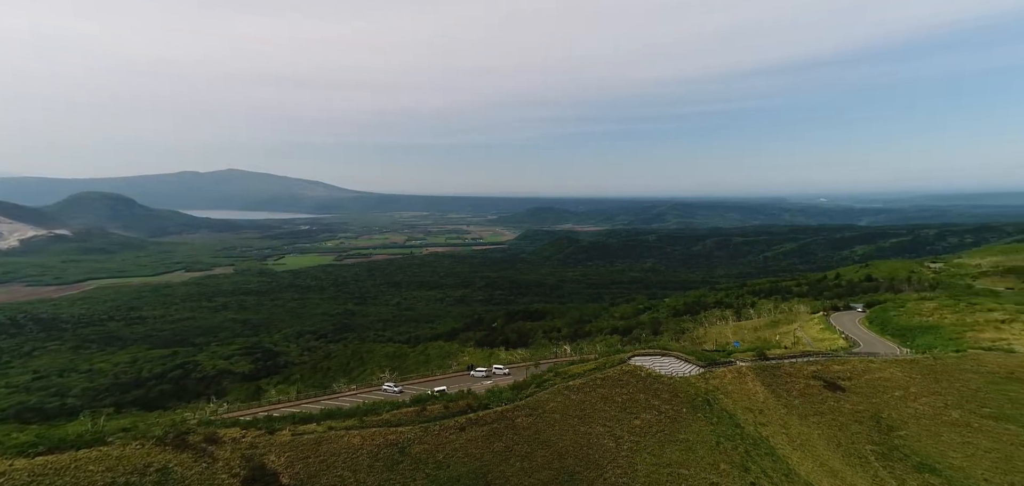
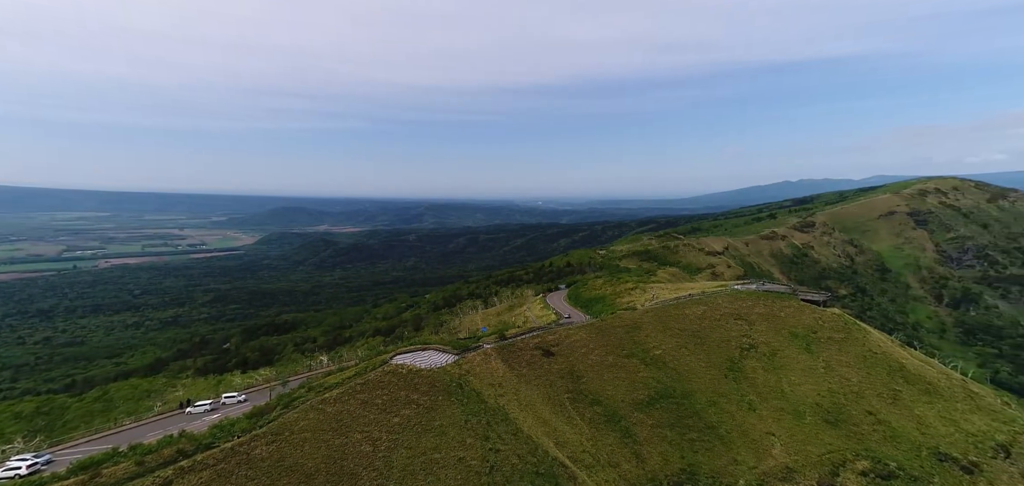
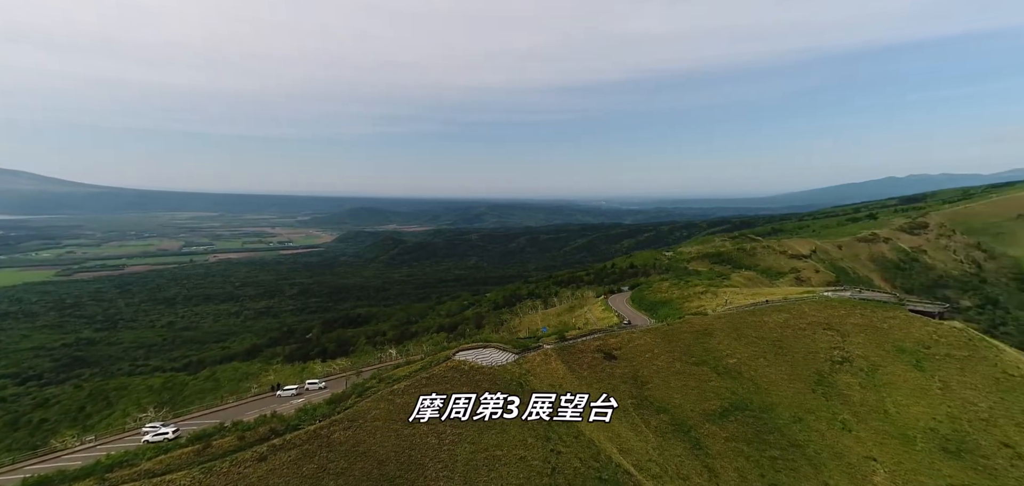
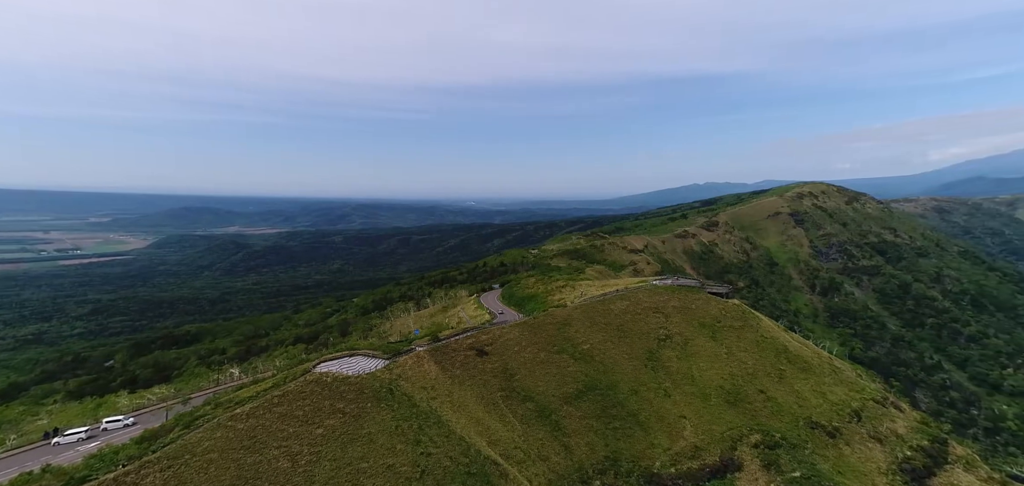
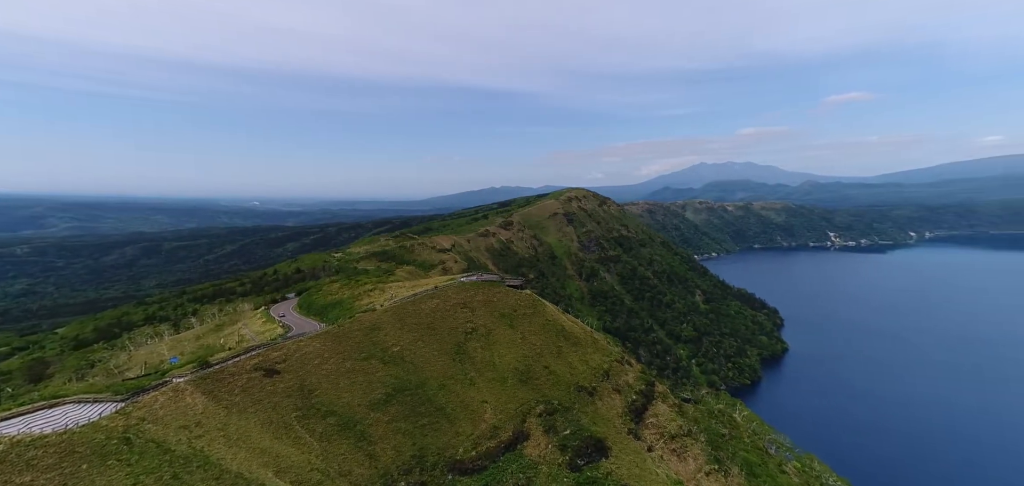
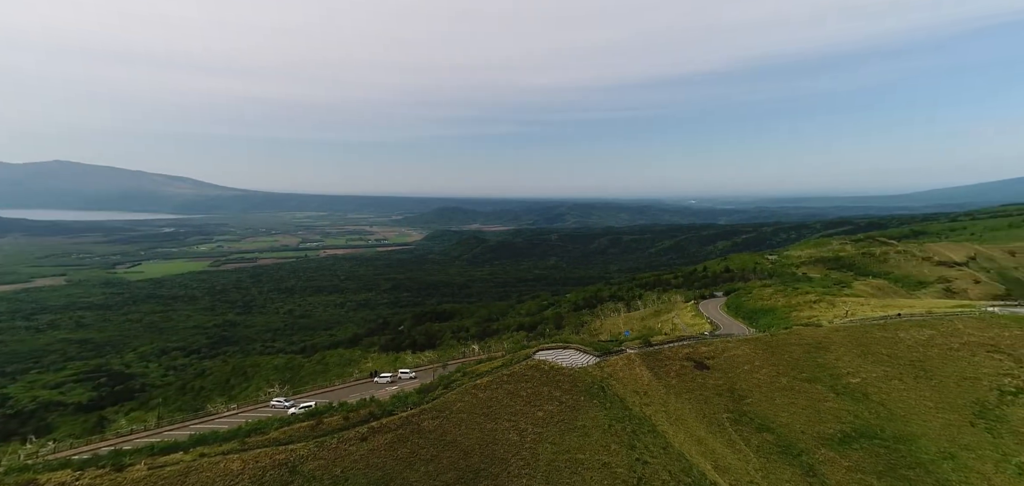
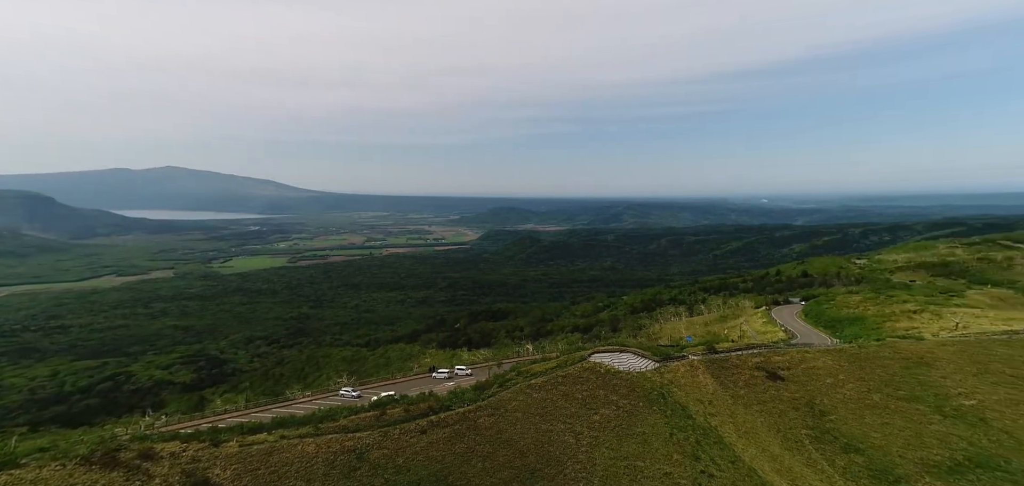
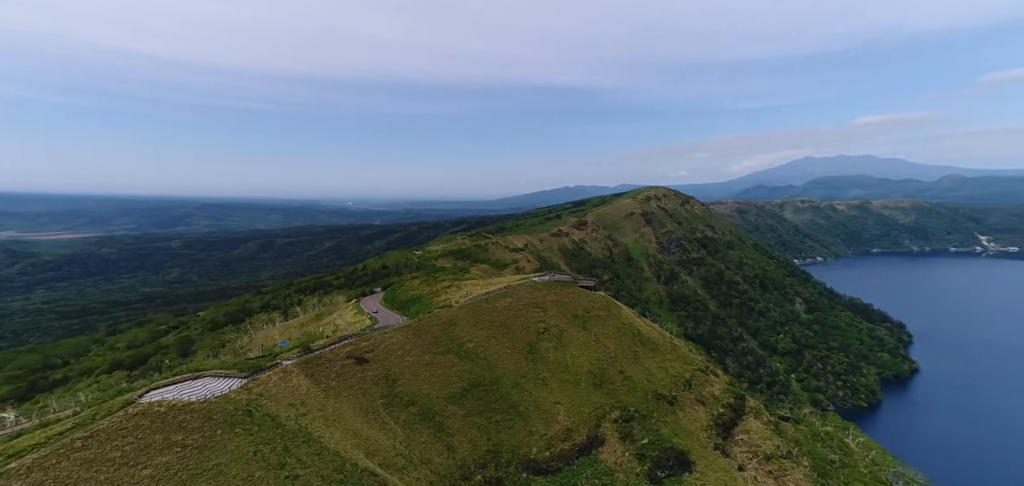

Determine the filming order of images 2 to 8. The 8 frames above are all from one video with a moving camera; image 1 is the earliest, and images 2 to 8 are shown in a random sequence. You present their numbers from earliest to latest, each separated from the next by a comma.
7, 6, 3, 2, 4, 8, 5
